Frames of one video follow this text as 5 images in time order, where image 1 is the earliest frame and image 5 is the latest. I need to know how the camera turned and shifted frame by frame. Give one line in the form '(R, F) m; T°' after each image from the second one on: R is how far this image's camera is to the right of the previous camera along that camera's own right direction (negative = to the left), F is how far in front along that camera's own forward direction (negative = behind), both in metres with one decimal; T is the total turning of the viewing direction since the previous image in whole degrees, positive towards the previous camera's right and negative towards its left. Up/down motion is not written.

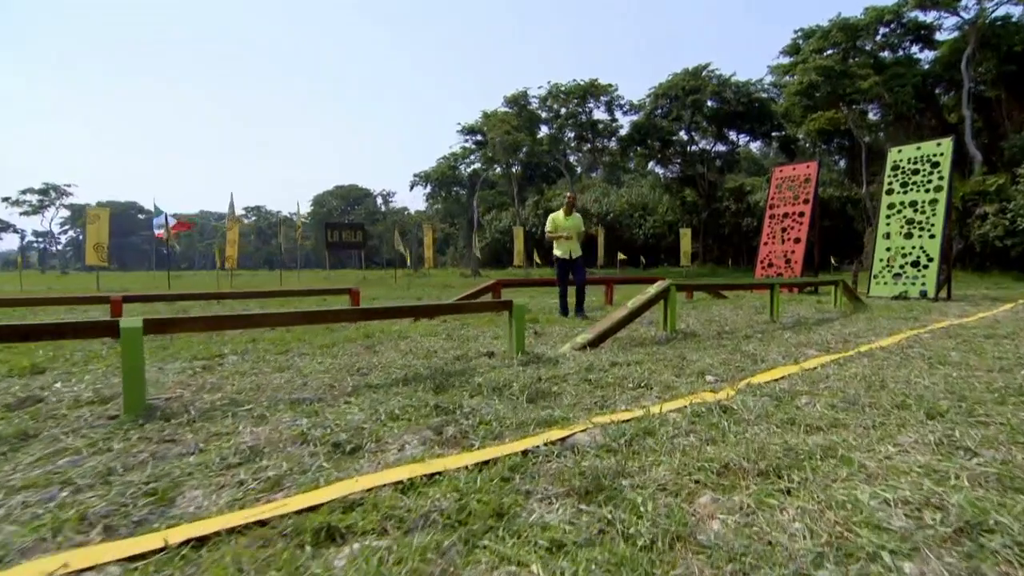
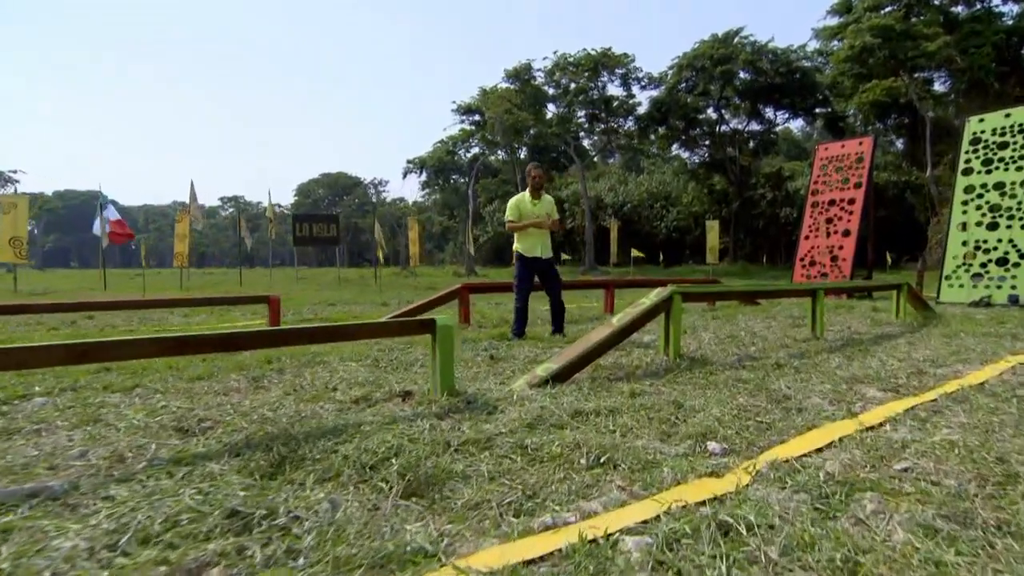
(+0.8, +1.7) m; -3°
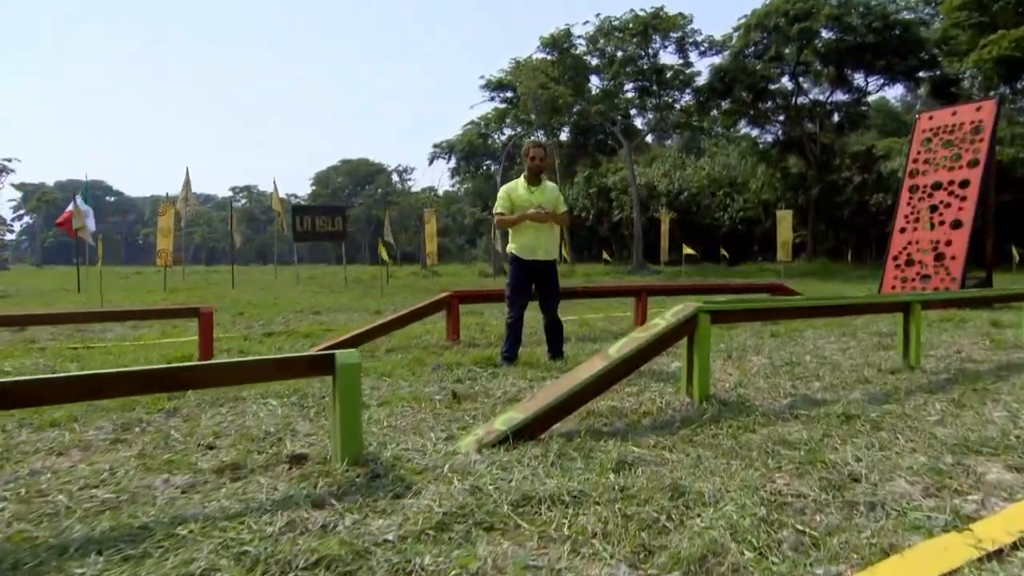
(+0.7, +1.3) m; -7°
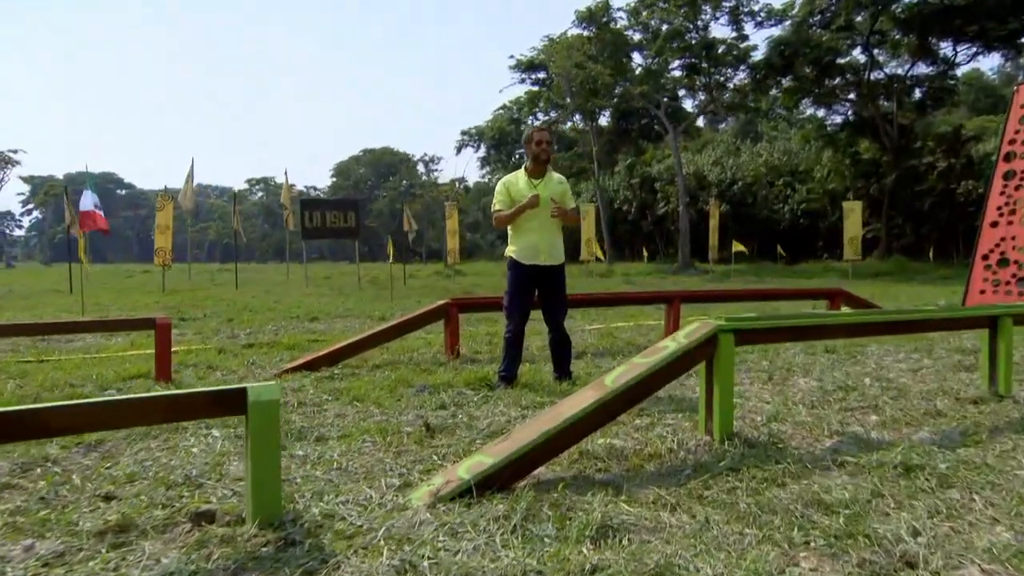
(+0.5, +0.6) m; -6°
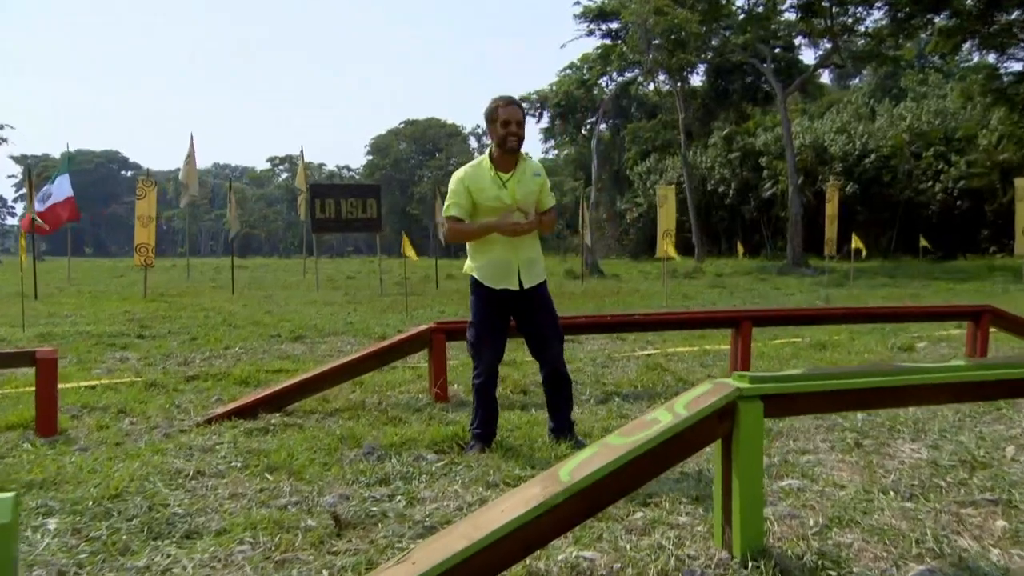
(+0.8, +1.2) m; -12°
